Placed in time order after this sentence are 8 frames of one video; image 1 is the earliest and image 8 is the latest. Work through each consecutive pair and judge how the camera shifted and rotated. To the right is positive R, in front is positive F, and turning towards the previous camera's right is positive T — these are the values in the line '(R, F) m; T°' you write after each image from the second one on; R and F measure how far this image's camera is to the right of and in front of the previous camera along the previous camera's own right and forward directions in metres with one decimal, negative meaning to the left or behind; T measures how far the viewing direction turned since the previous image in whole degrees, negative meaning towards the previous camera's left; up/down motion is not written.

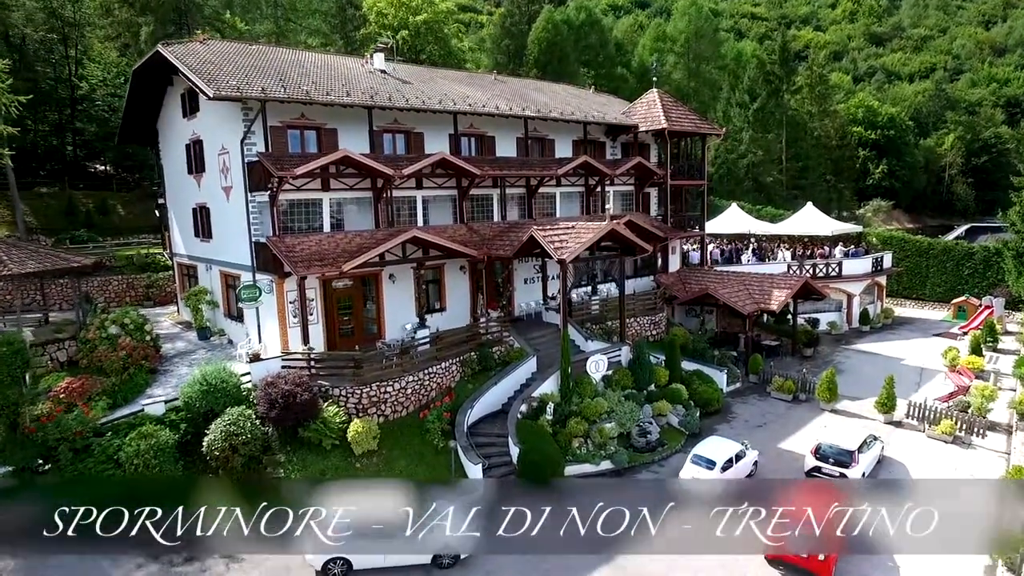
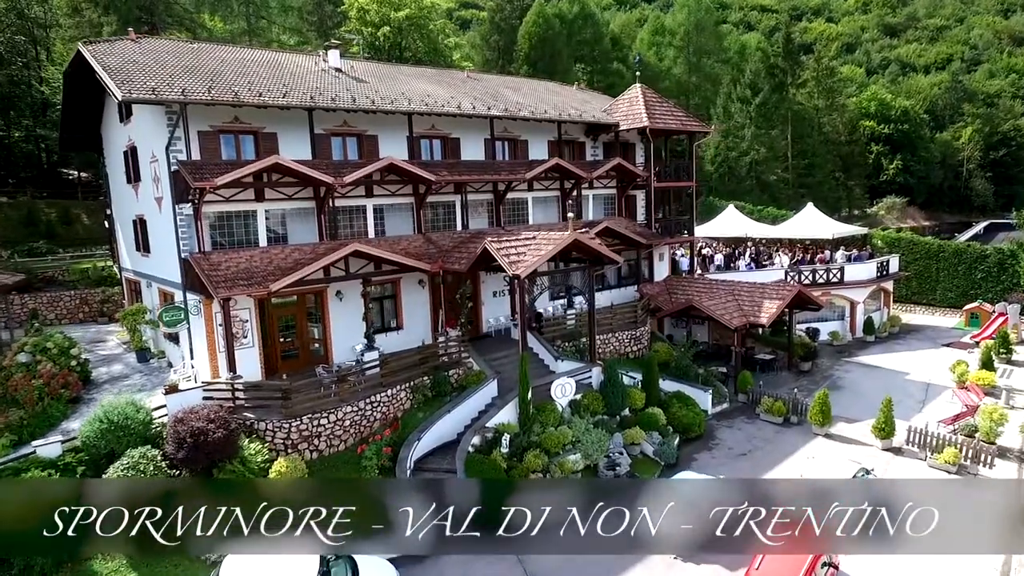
(+1.6, +2.0) m; -1°
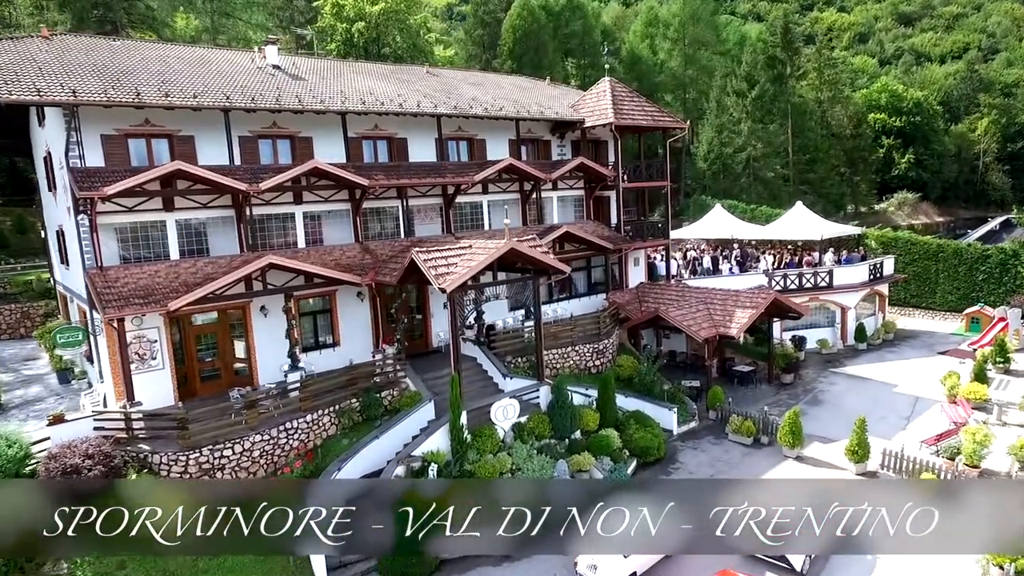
(+2.0, +1.7) m; -1°
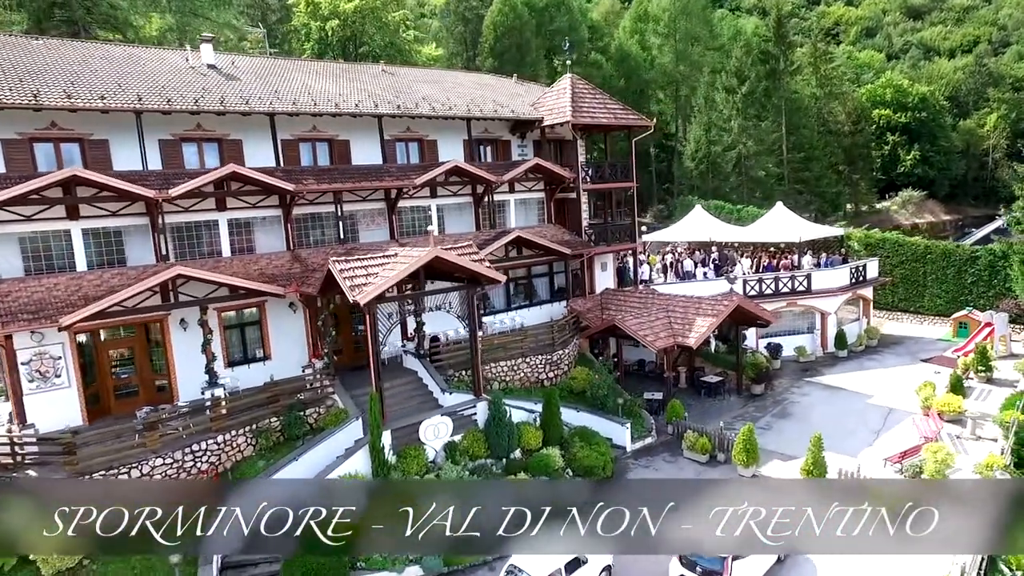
(+1.9, +1.2) m; -1°
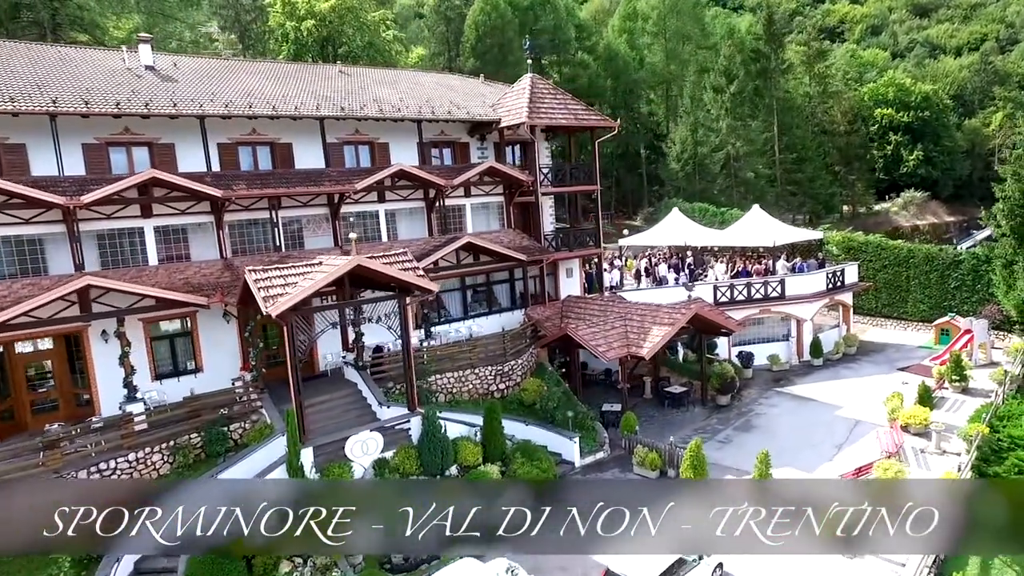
(+1.8, +0.8) m; -1°
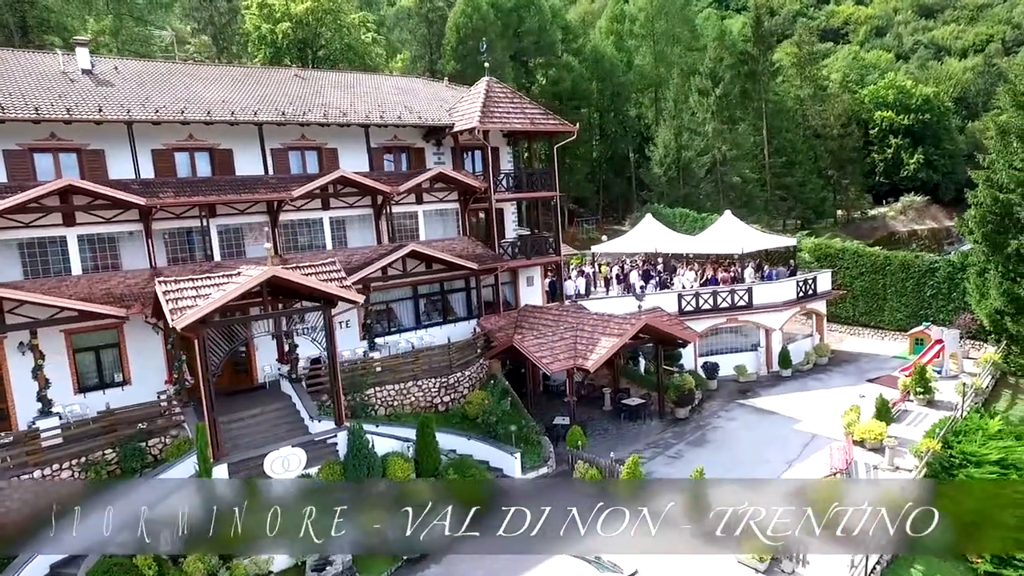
(+1.8, +0.6) m; -1°
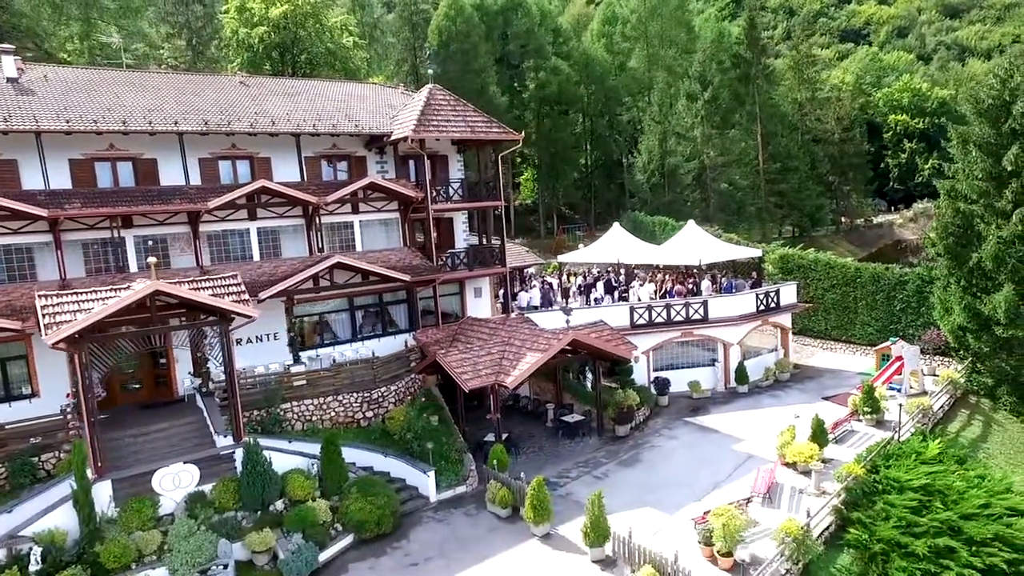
(+2.8, +0.6) m; -2°
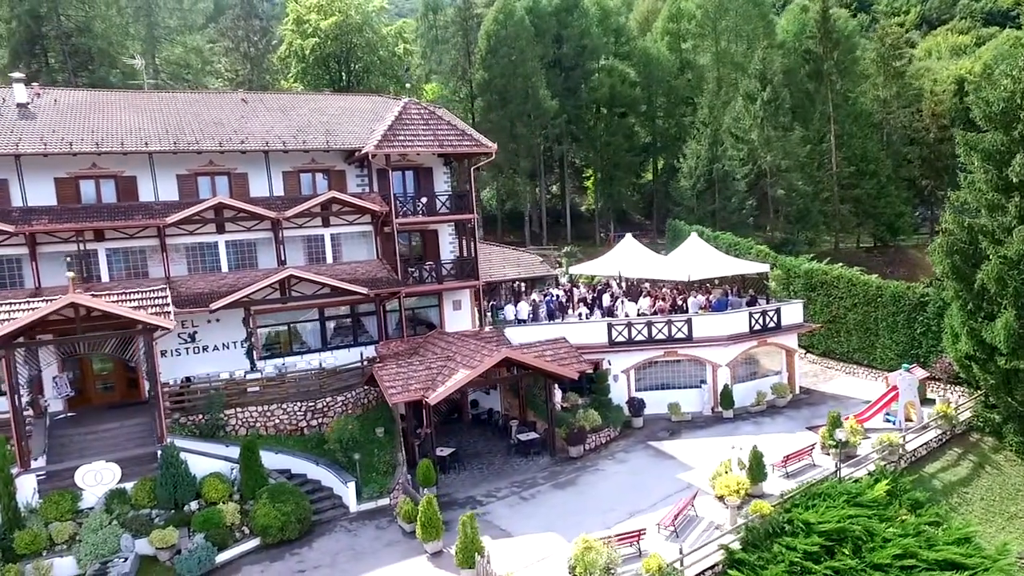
(+5.3, +0.5) m; -10°
